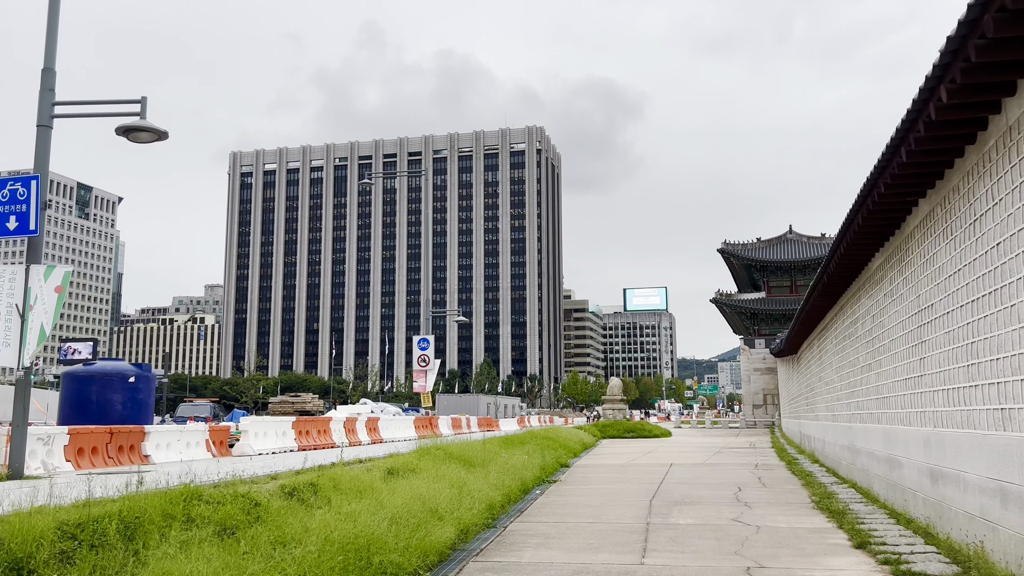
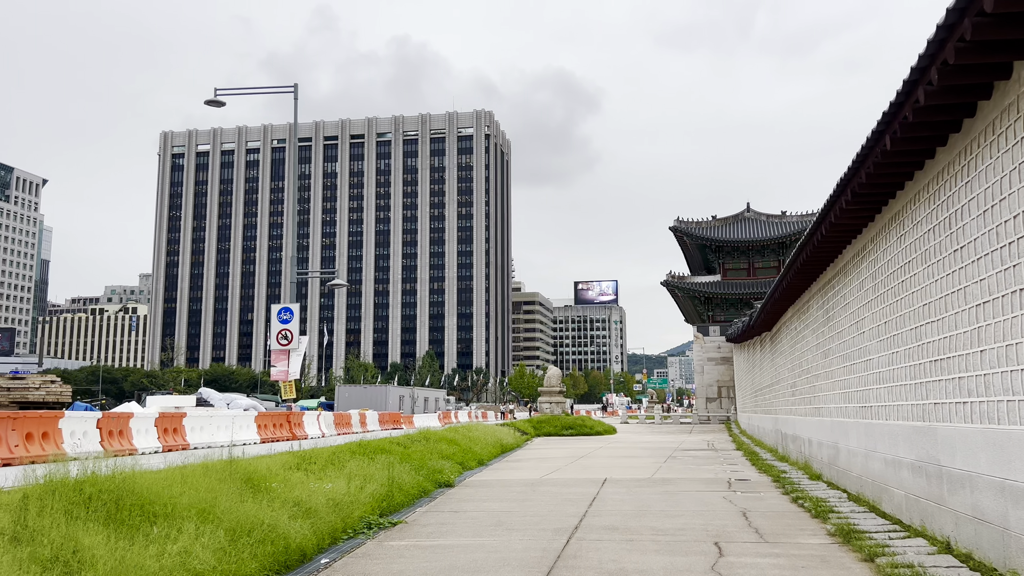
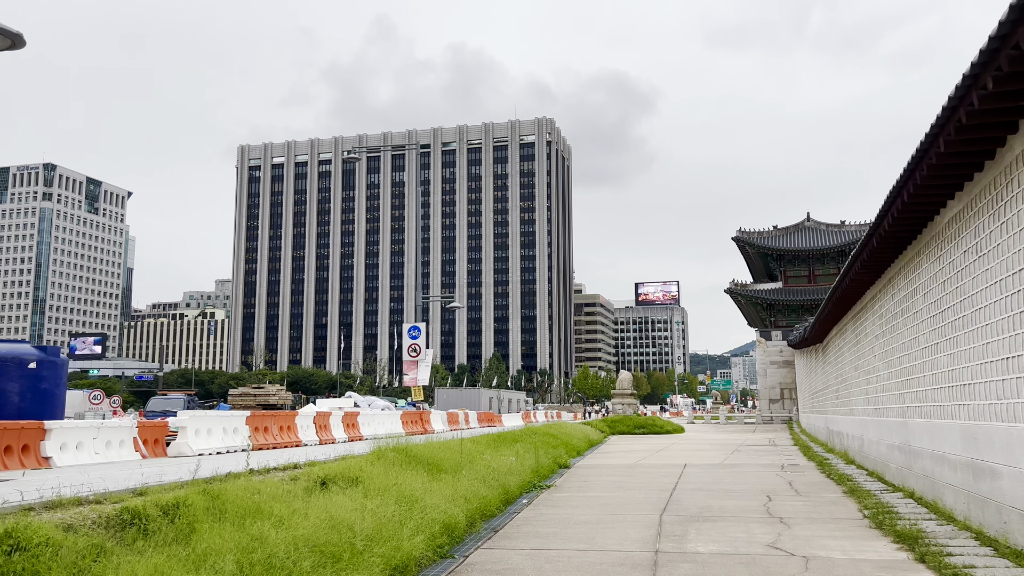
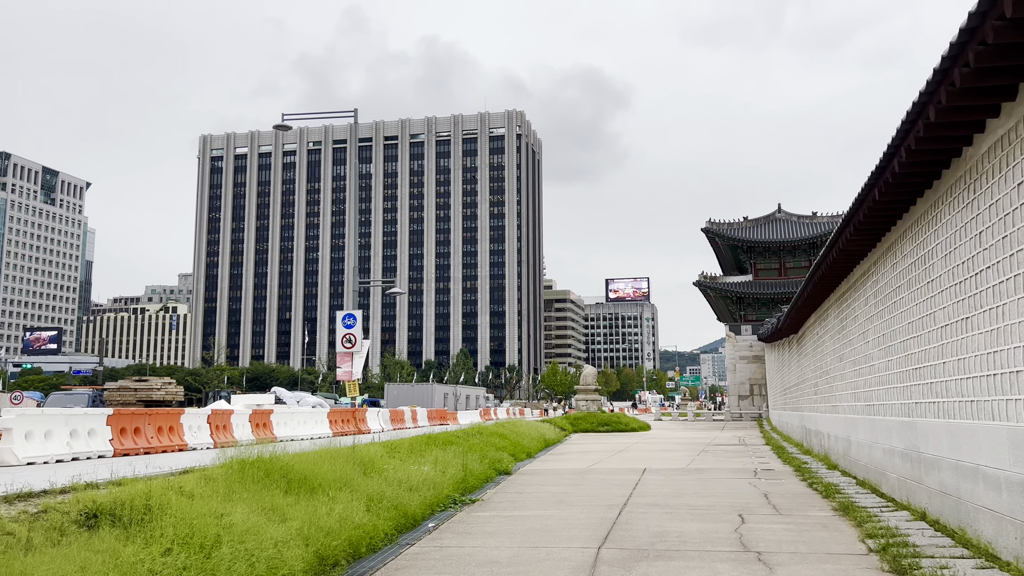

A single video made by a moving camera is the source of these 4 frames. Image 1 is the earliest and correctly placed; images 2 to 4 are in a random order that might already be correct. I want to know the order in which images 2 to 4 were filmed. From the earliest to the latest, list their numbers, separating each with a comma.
3, 4, 2
